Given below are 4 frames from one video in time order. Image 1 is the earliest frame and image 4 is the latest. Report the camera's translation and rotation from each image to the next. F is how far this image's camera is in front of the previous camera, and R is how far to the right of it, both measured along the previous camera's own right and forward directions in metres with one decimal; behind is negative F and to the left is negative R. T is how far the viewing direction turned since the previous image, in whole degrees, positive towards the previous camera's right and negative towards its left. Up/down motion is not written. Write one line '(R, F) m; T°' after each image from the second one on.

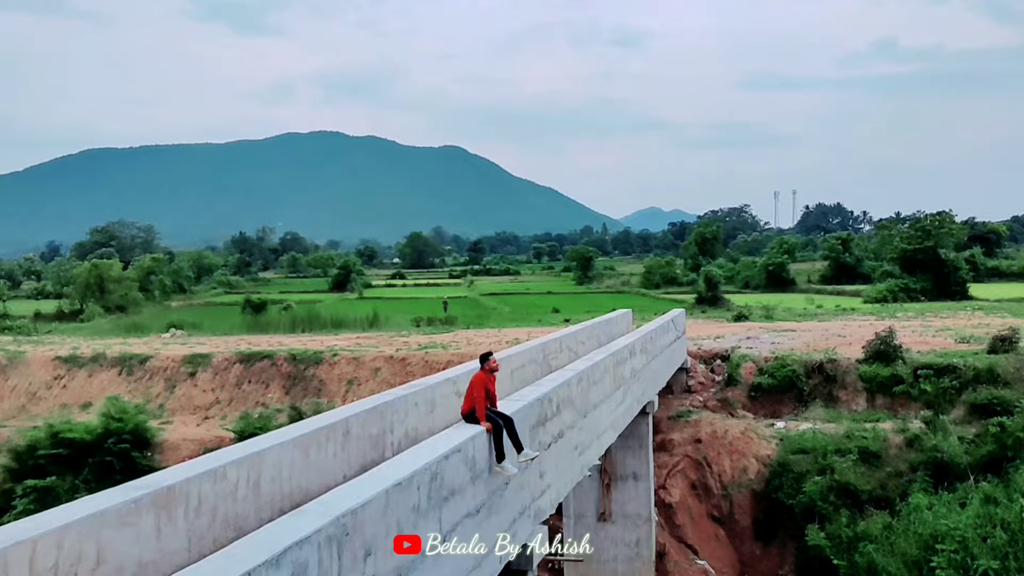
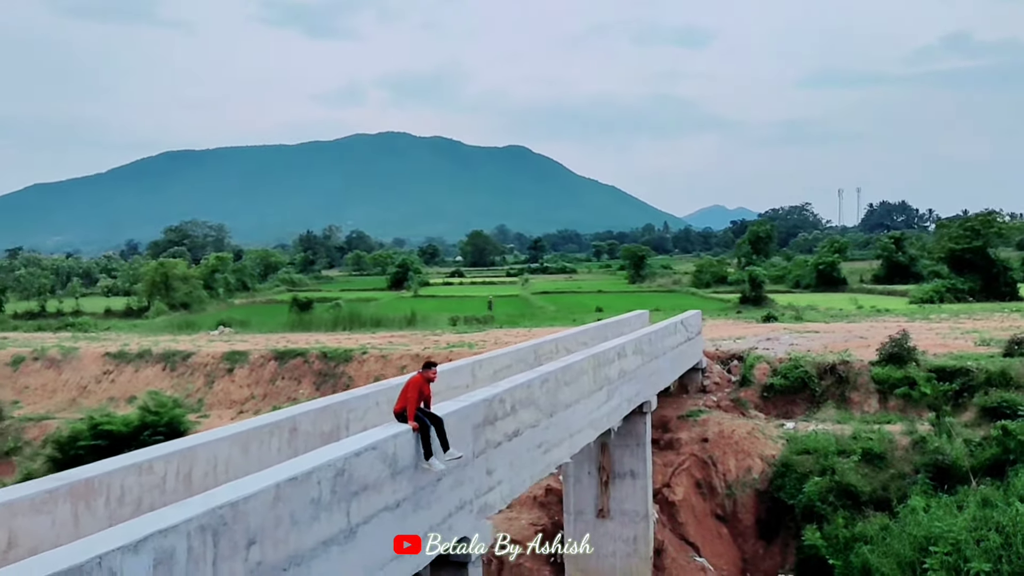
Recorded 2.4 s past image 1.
(+1.2, -0.5) m; -5°
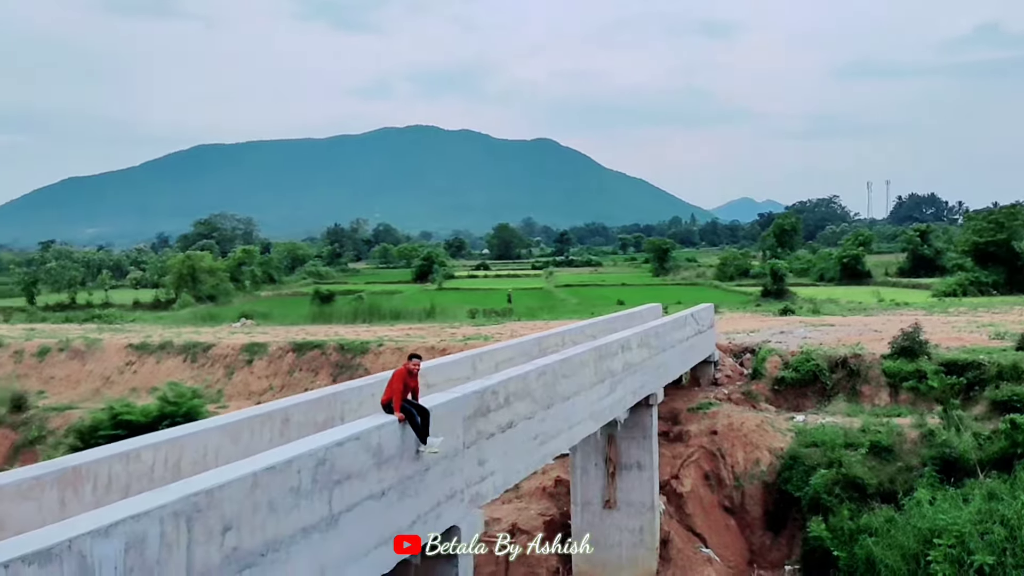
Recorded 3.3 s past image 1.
(+0.4, -0.2) m; -2°
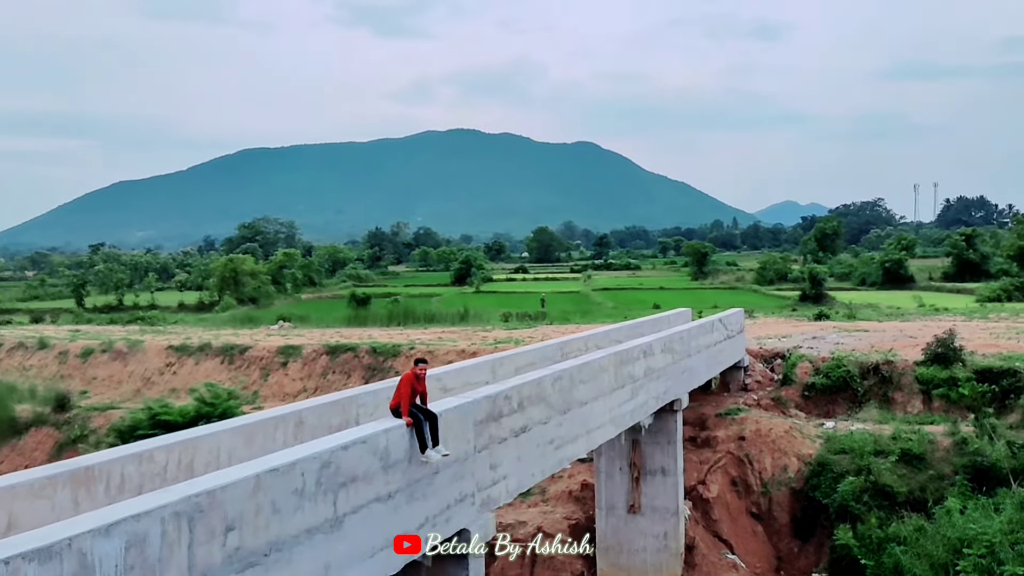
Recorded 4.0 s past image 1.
(+0.3, -0.1) m; -3°
